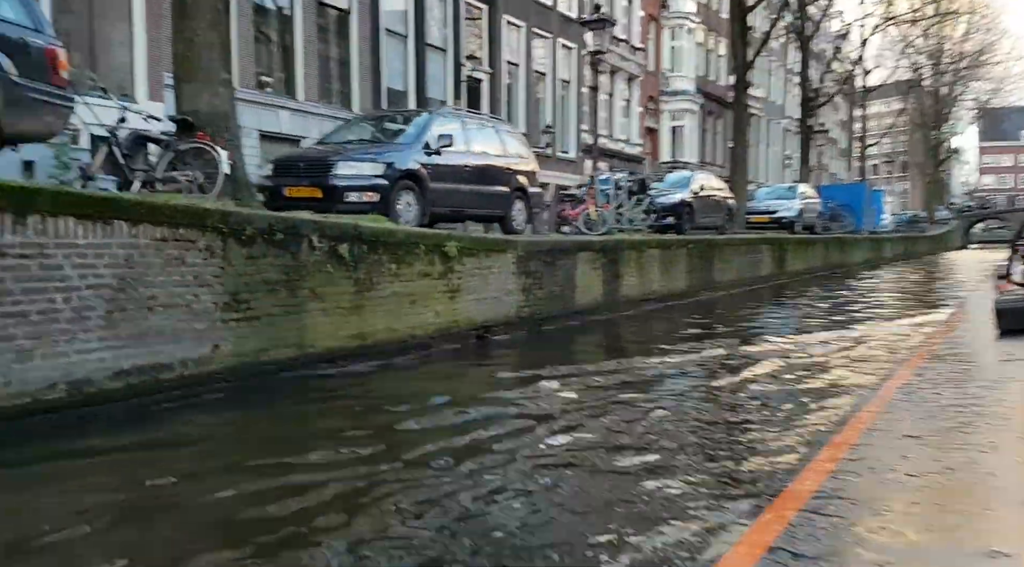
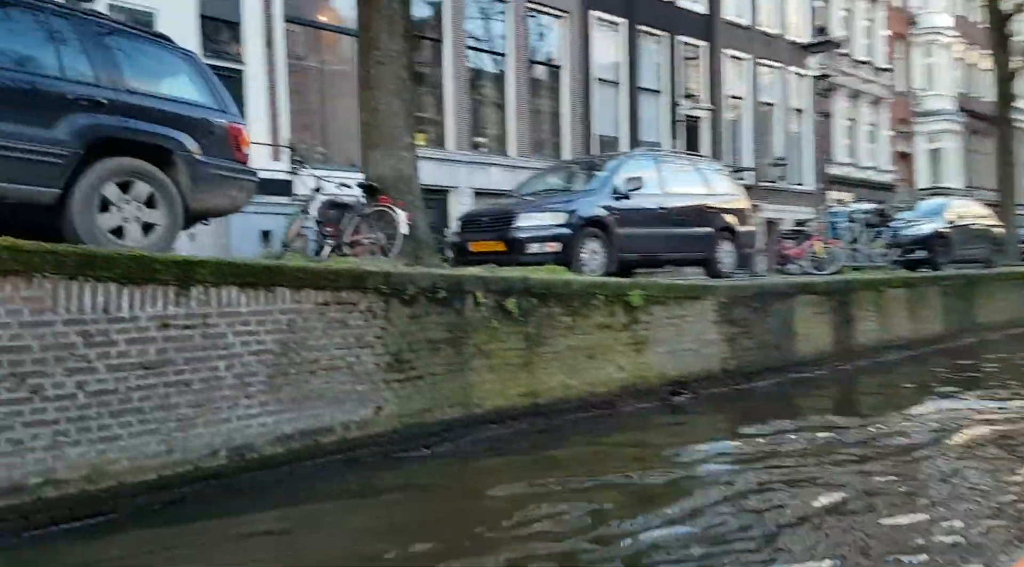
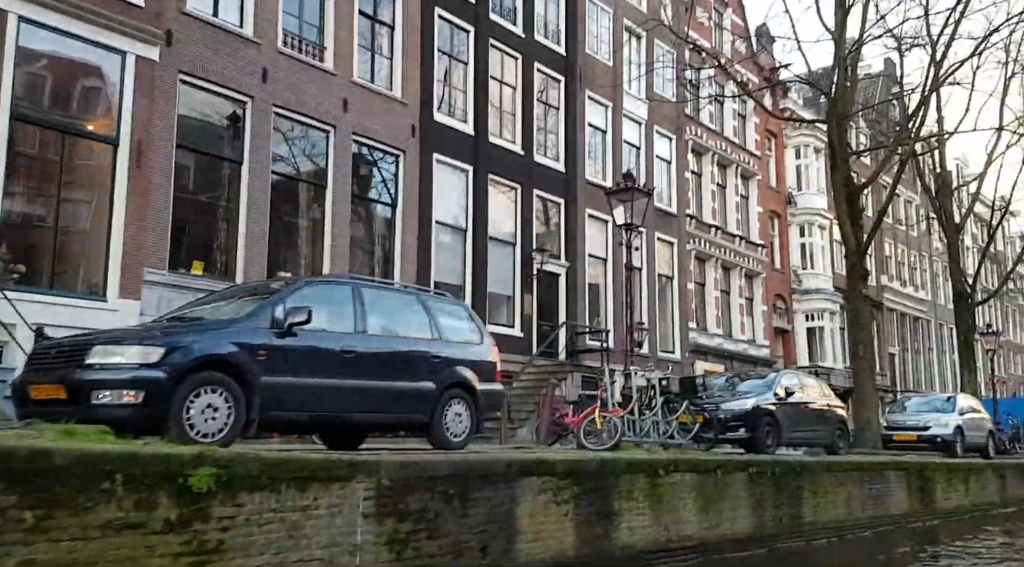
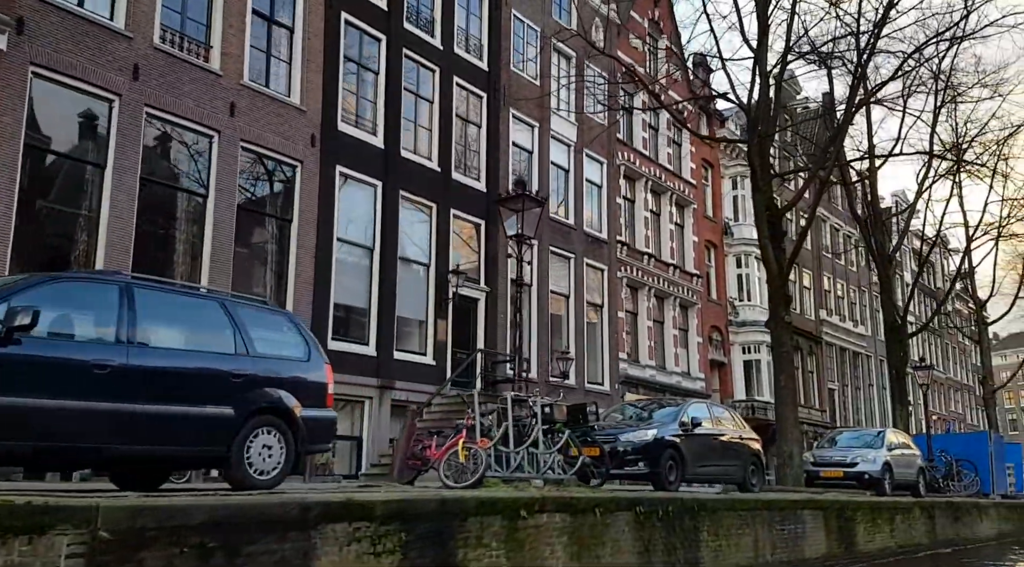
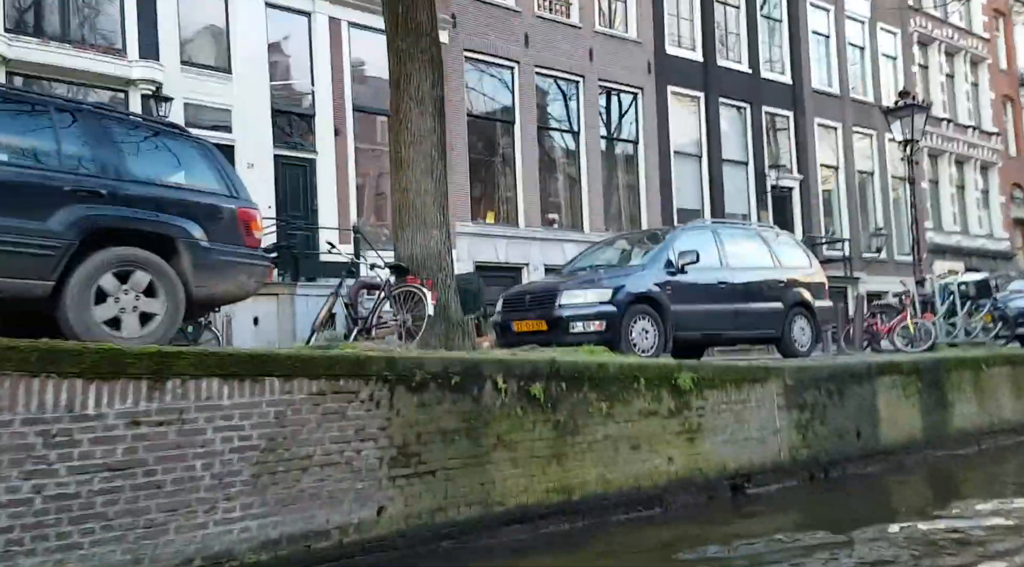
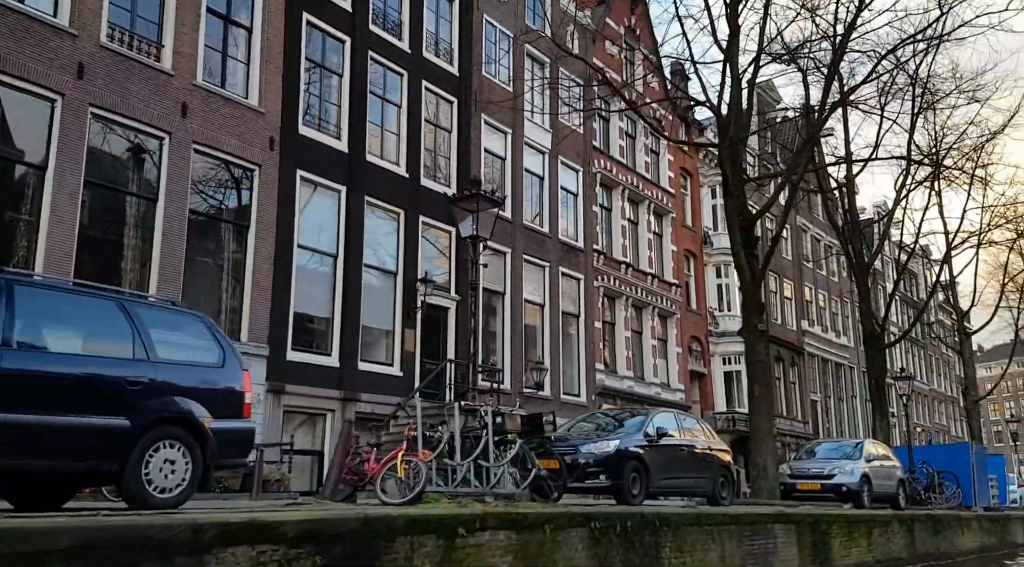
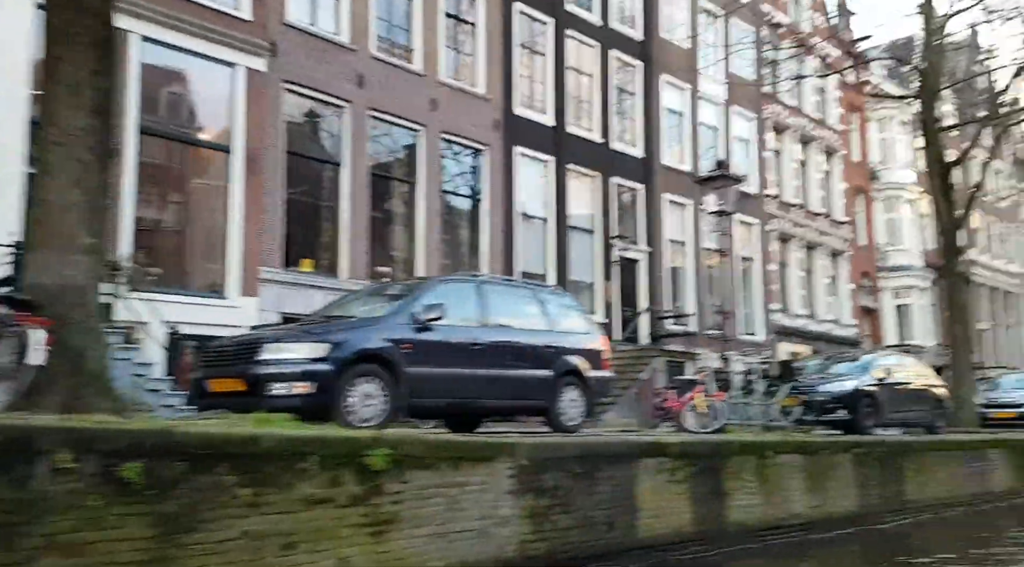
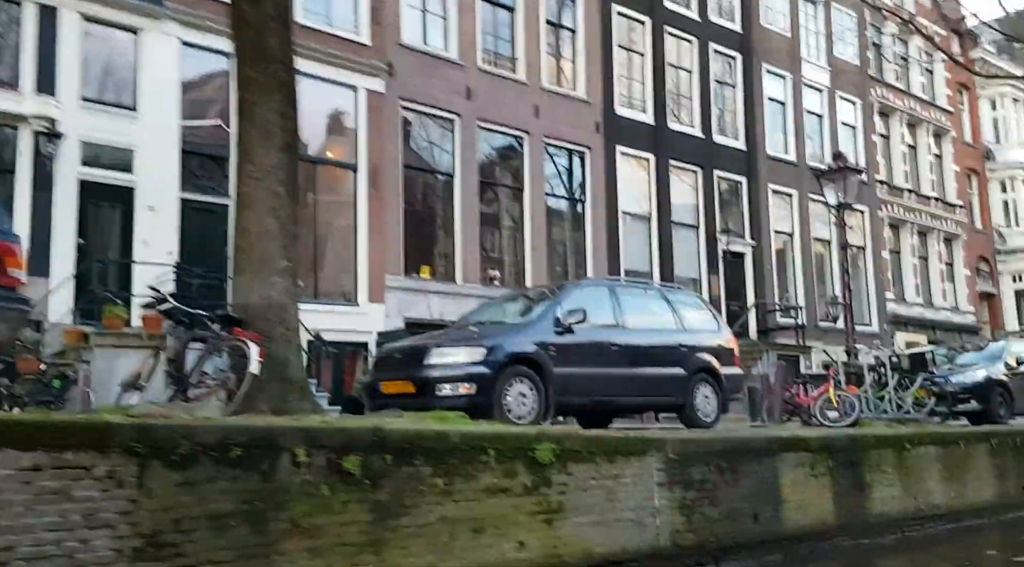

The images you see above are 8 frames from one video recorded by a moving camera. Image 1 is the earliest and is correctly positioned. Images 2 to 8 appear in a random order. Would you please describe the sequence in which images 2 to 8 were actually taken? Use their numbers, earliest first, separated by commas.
2, 5, 8, 7, 3, 4, 6
